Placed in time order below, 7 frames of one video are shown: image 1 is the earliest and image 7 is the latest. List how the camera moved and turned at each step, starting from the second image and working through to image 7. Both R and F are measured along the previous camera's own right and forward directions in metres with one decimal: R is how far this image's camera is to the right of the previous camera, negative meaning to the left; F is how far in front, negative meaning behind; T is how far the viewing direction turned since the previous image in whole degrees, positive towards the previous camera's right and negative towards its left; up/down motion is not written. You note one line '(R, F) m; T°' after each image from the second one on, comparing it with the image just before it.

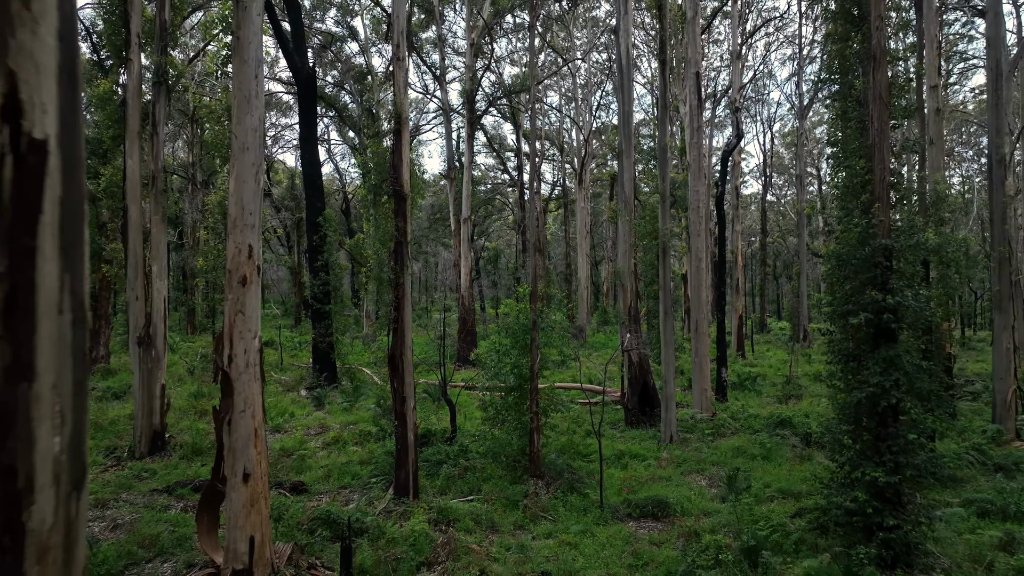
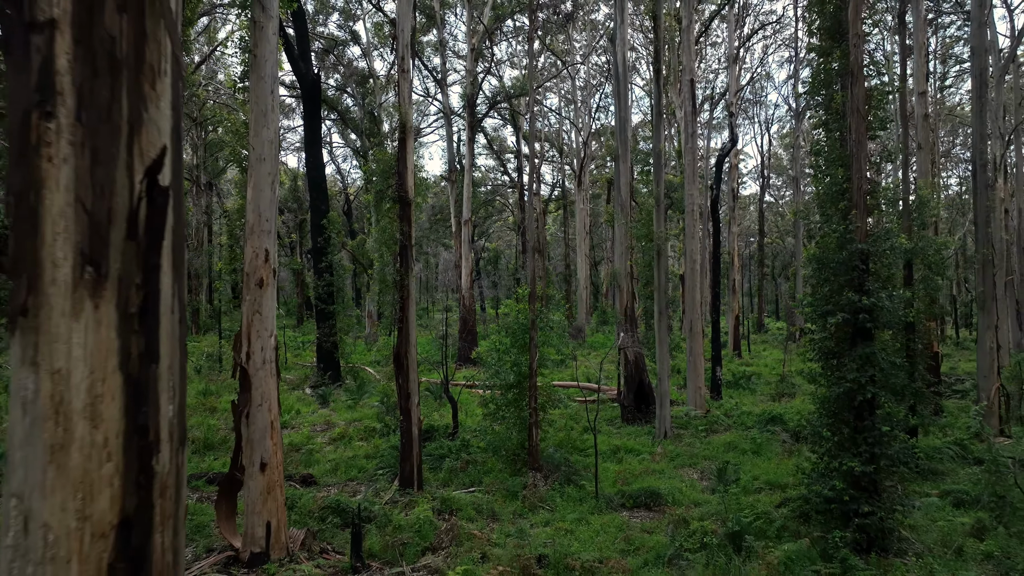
(0.0, -0.4) m; 0°
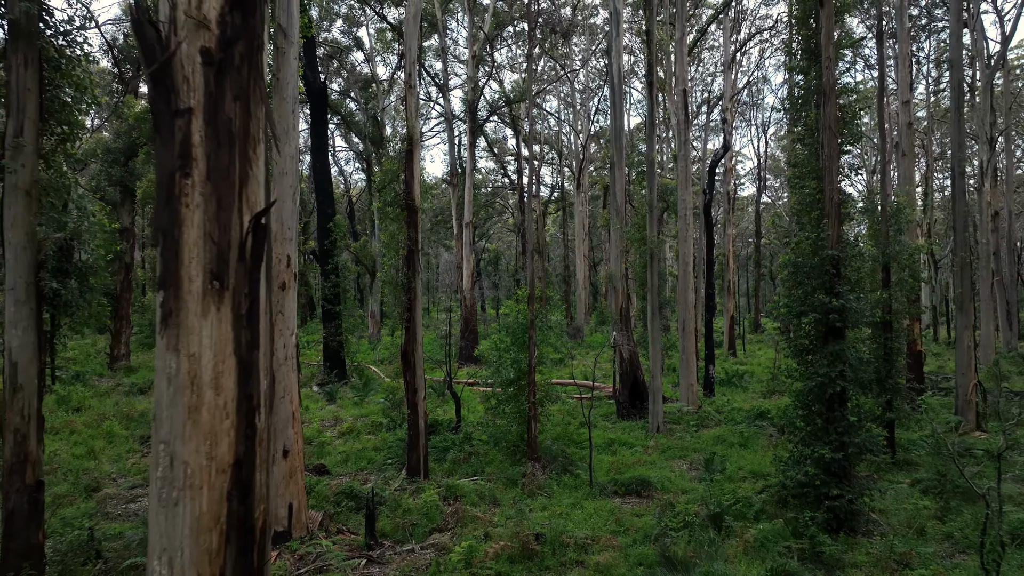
(0.0, -0.5) m; 0°
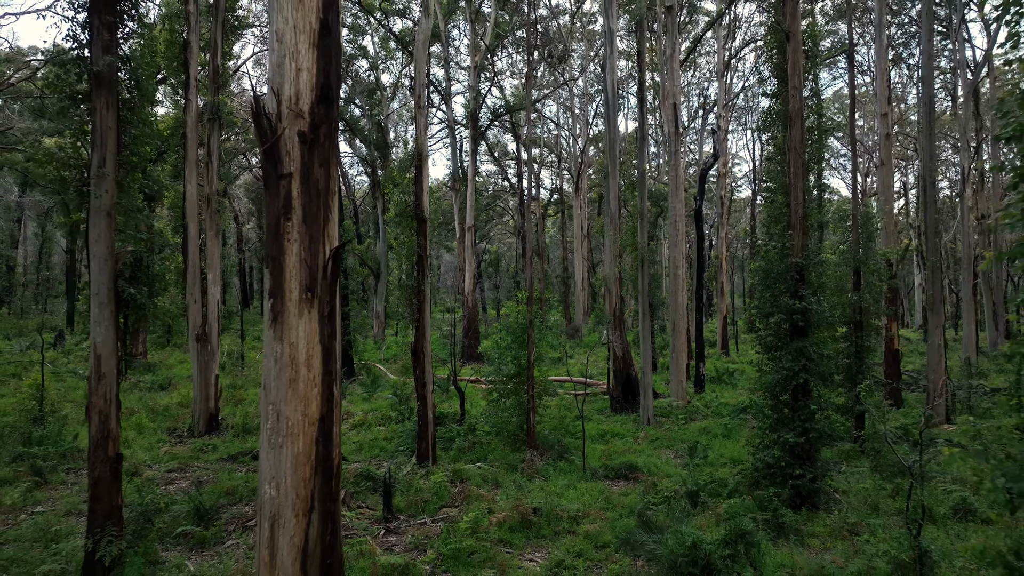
(0.0, -0.8) m; 0°
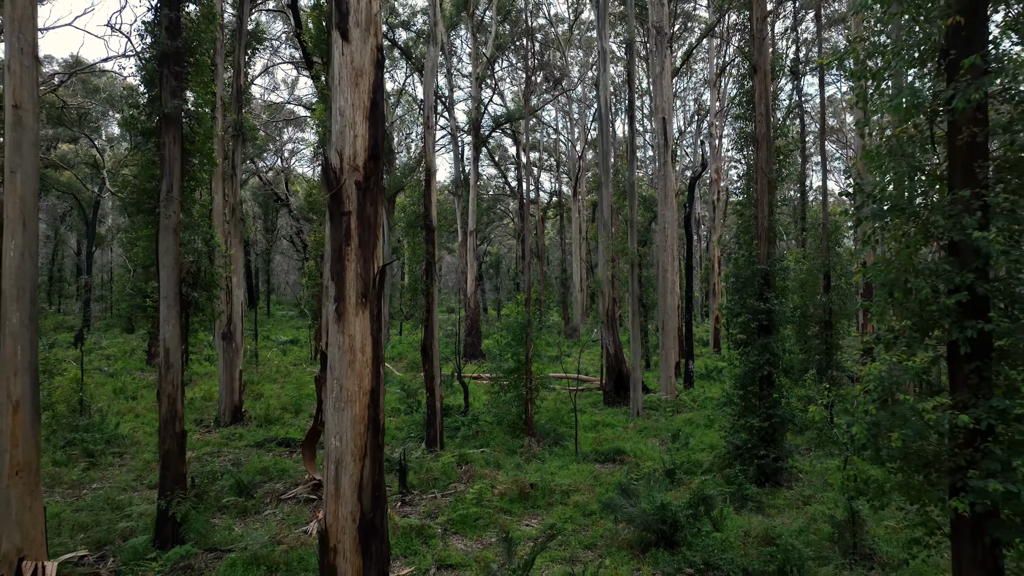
(0.0, -1.0) m; 0°
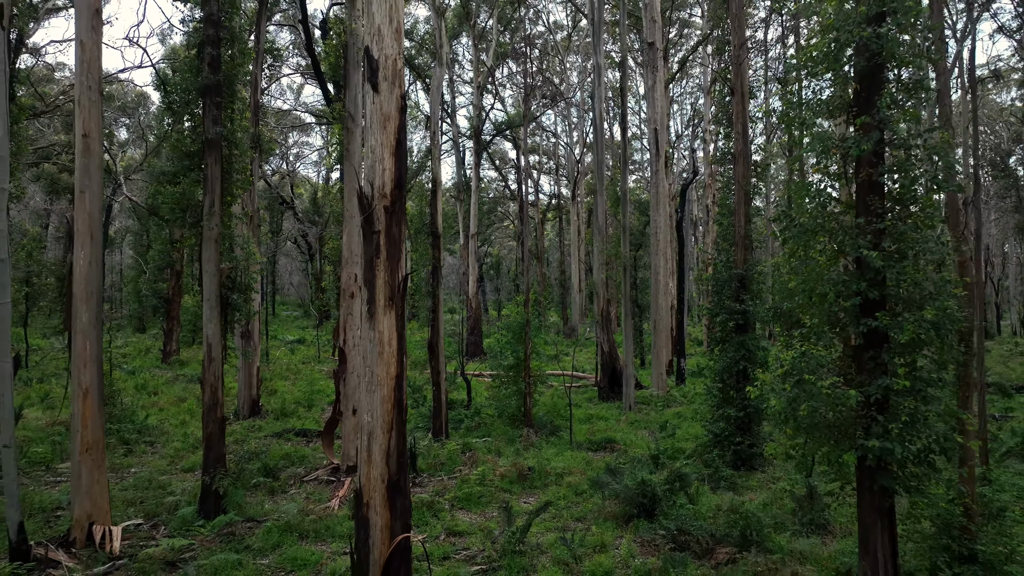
(0.0, -0.8) m; 0°
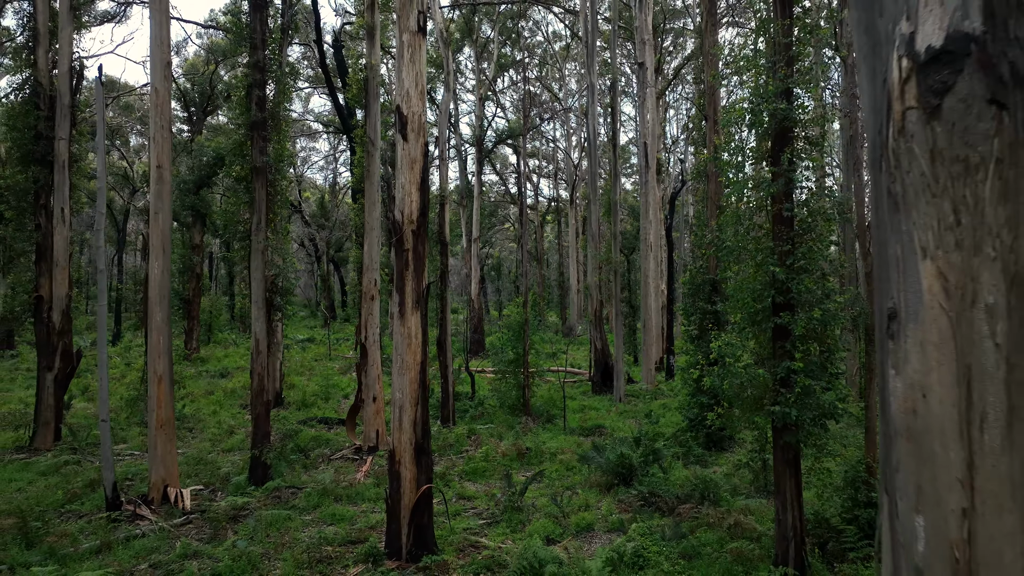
(0.0, -1.2) m; 0°
